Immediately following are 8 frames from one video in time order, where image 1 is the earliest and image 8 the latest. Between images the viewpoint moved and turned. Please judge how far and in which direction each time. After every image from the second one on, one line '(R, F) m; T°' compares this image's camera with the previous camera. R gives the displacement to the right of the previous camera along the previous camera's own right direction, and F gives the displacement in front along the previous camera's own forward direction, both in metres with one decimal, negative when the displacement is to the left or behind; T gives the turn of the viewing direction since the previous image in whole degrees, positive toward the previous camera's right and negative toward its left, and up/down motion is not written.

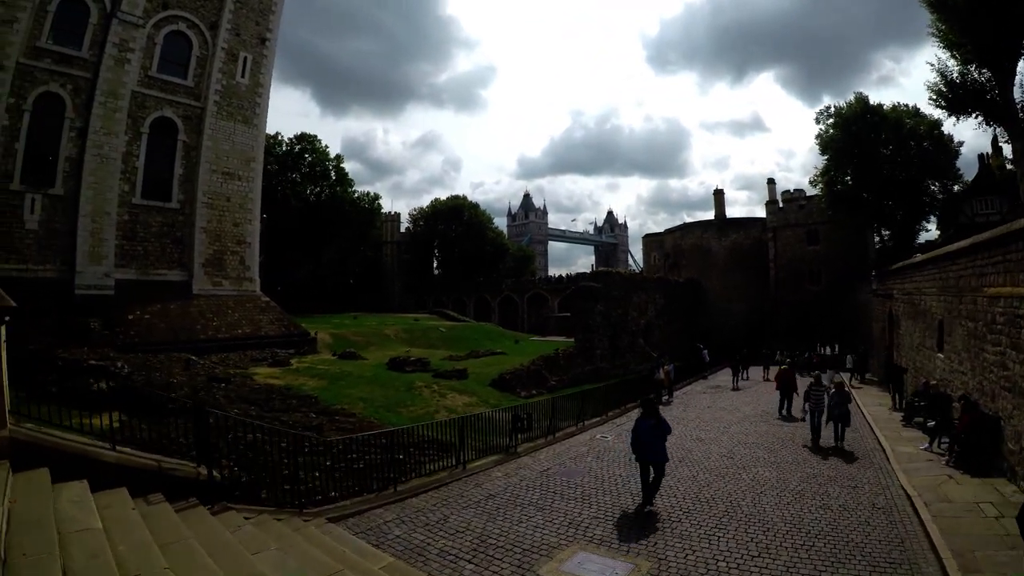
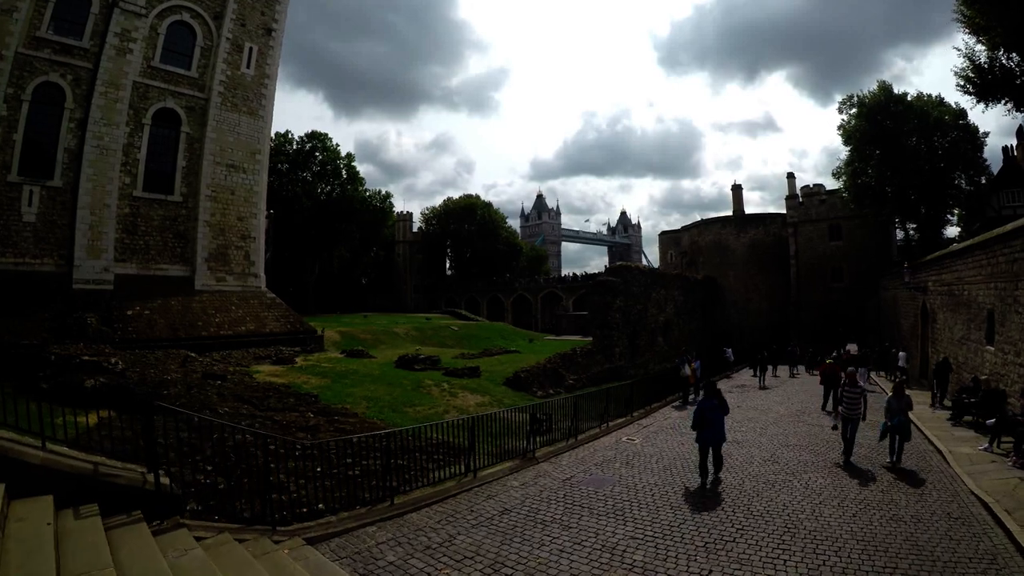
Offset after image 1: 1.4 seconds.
(0.0, +1.0) m; -2°
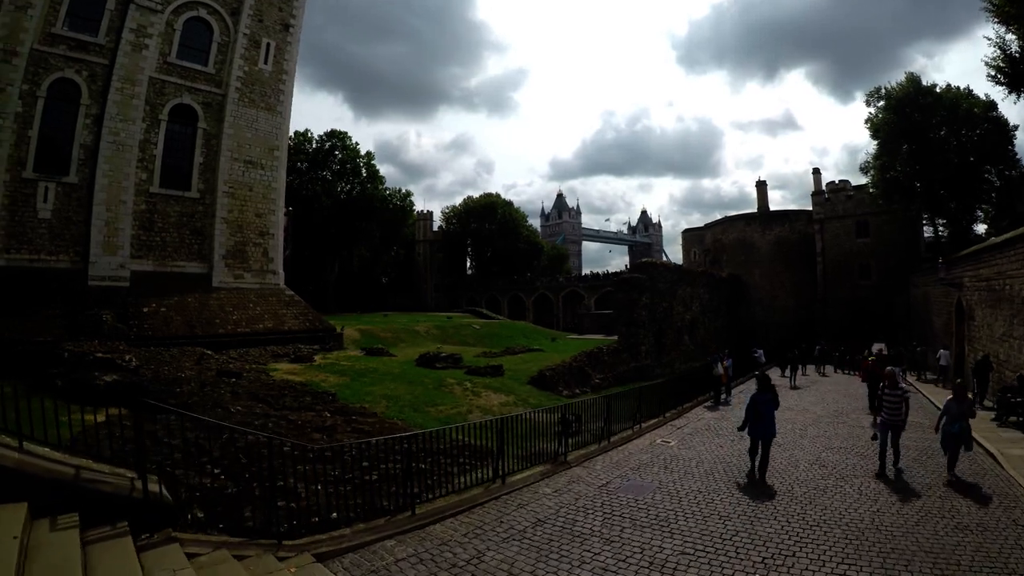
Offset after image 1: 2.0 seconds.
(-0.1, +0.6) m; -2°
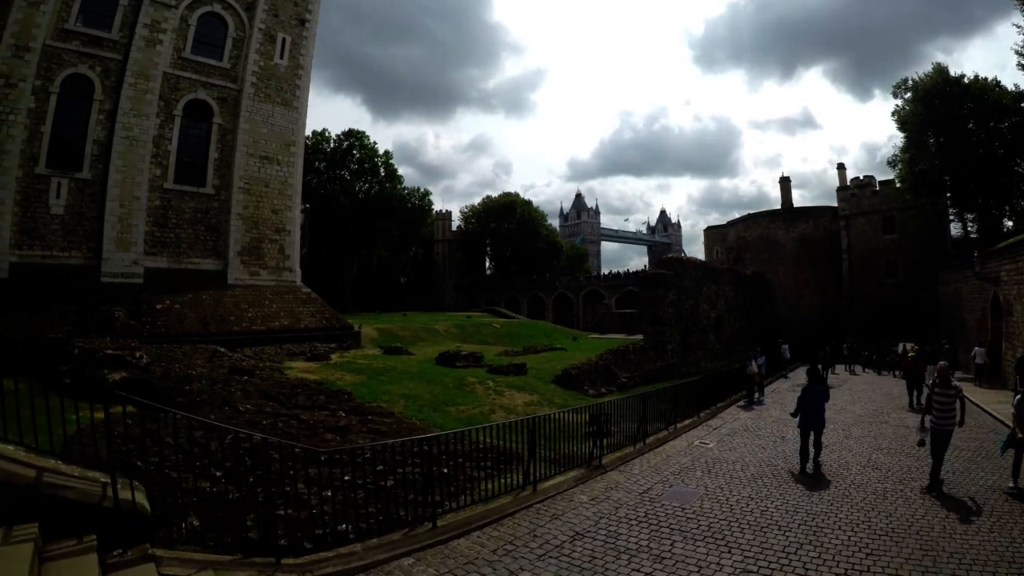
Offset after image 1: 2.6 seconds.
(-0.1, +0.7) m; -2°
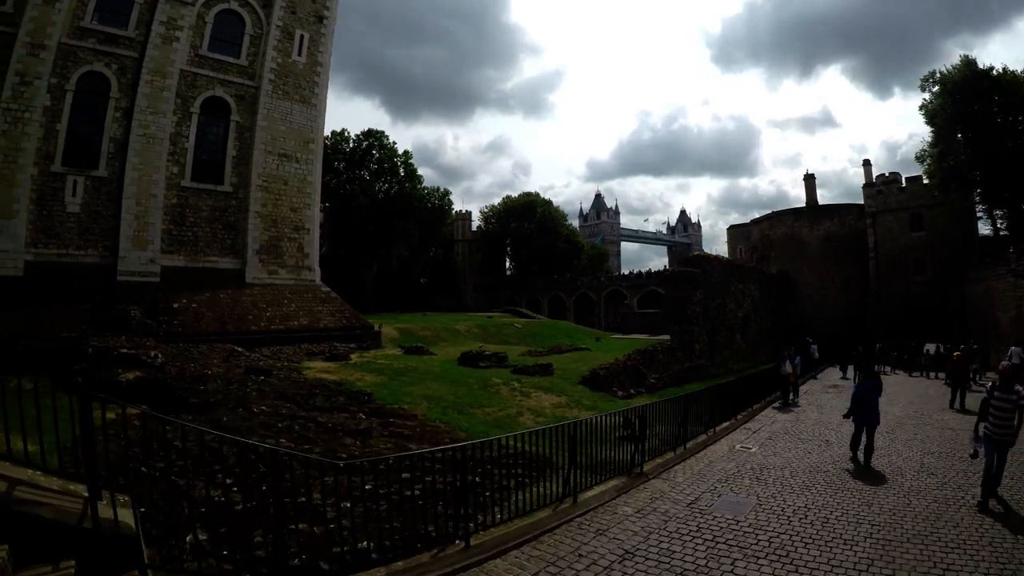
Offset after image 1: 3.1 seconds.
(-0.2, +0.6) m; -2°
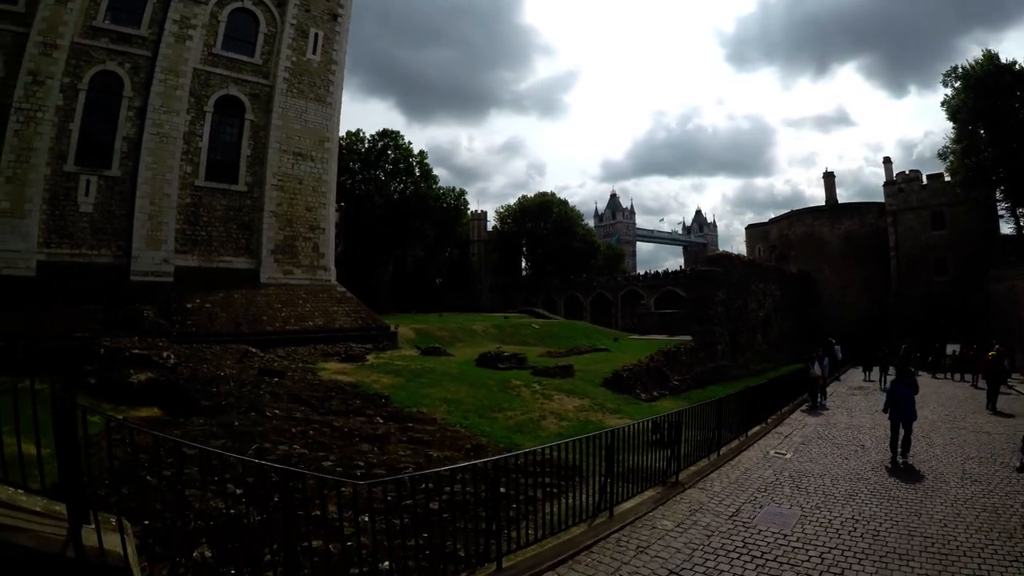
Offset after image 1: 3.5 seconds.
(-0.2, +0.4) m; -2°
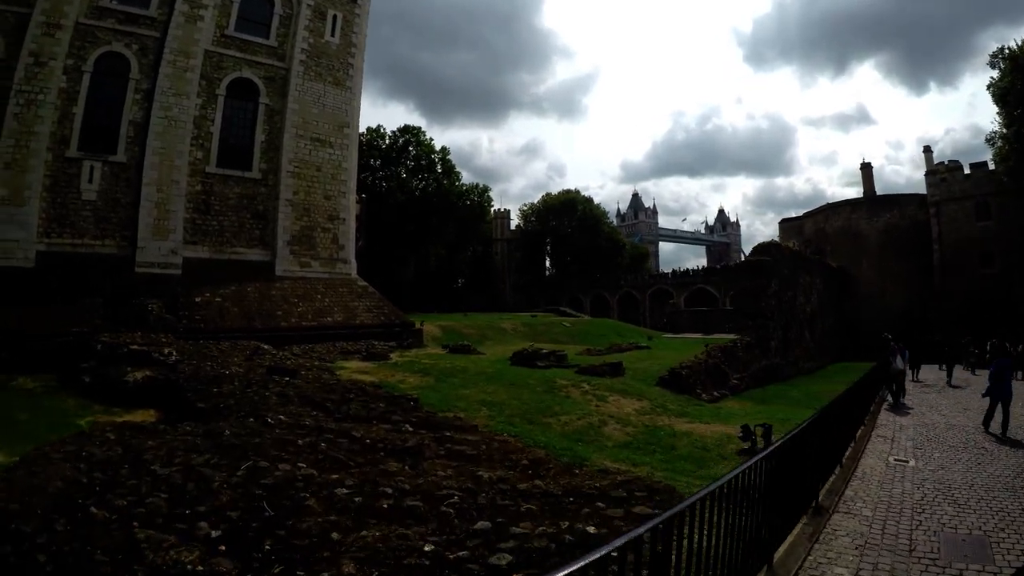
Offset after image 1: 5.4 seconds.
(-0.5, +1.5) m; -2°
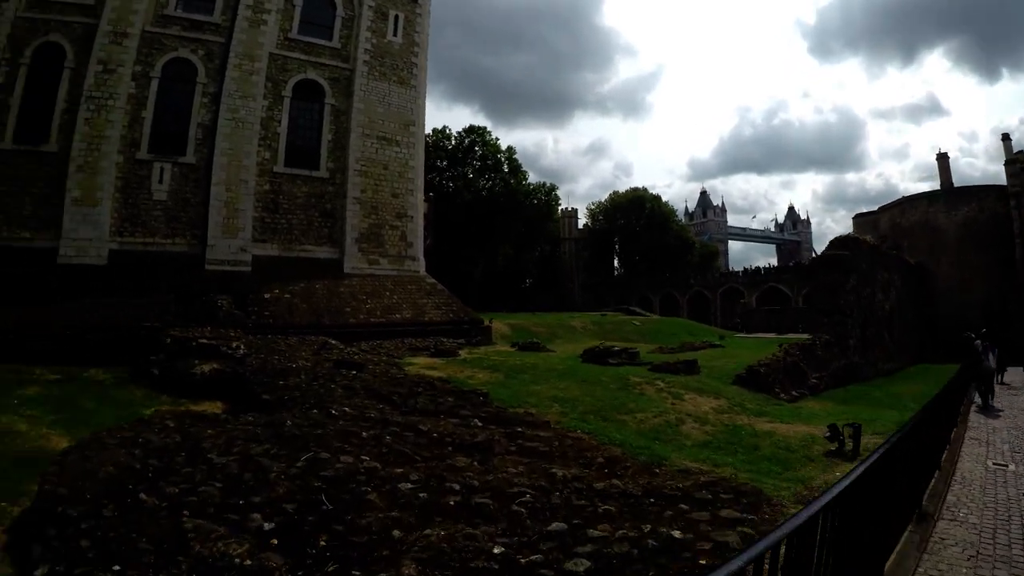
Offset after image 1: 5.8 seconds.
(-0.1, +0.5) m; -8°
